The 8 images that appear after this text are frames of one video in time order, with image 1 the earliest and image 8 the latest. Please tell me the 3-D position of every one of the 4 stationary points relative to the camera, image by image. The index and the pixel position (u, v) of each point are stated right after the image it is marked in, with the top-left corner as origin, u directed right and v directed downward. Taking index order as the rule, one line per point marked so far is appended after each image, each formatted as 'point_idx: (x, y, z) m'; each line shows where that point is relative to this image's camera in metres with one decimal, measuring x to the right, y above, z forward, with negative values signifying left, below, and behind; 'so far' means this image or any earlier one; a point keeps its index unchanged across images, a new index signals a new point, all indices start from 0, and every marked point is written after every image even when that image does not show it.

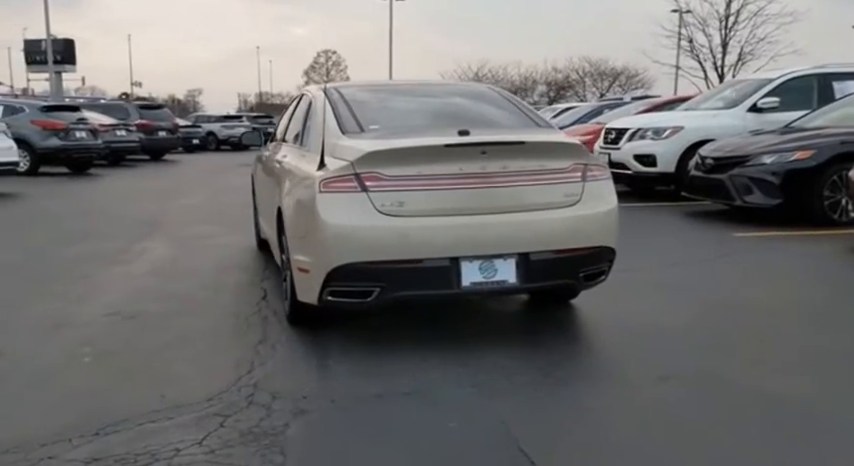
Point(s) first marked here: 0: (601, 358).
0: (+0.9, -0.7, +3.7) m
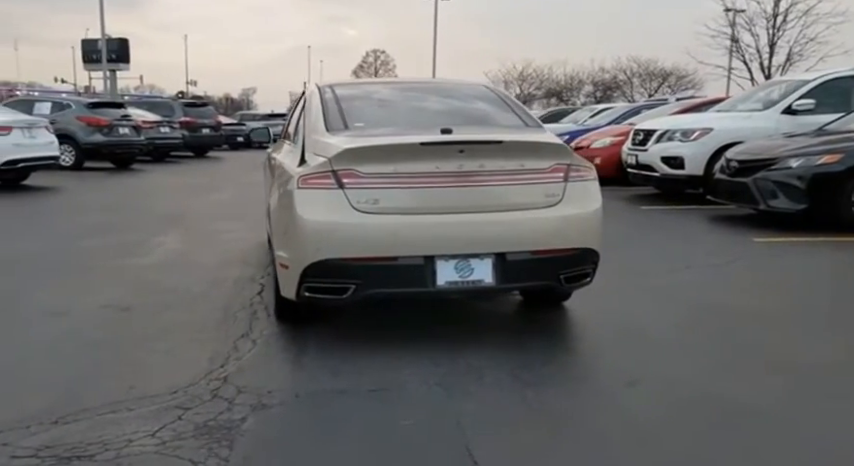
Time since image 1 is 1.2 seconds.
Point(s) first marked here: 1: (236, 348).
0: (+0.8, -0.7, +3.7) m
1: (-1.0, -0.6, +3.8) m
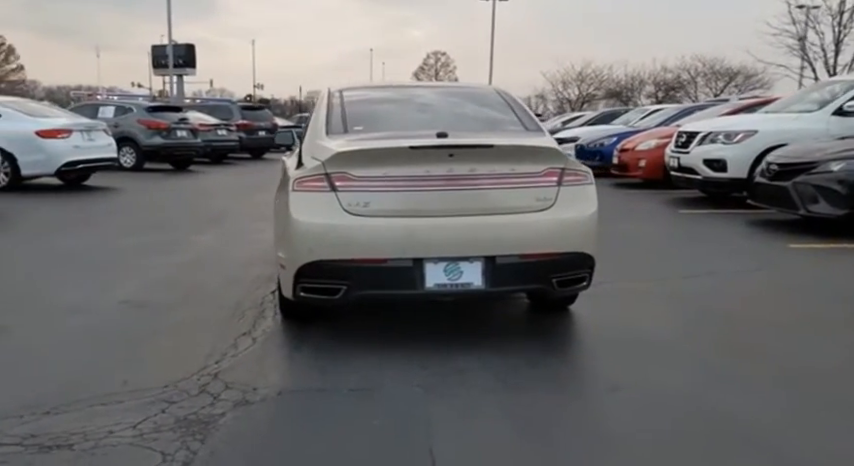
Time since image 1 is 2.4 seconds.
0: (+0.7, -0.7, +3.7) m
1: (-1.1, -0.6, +3.9) m
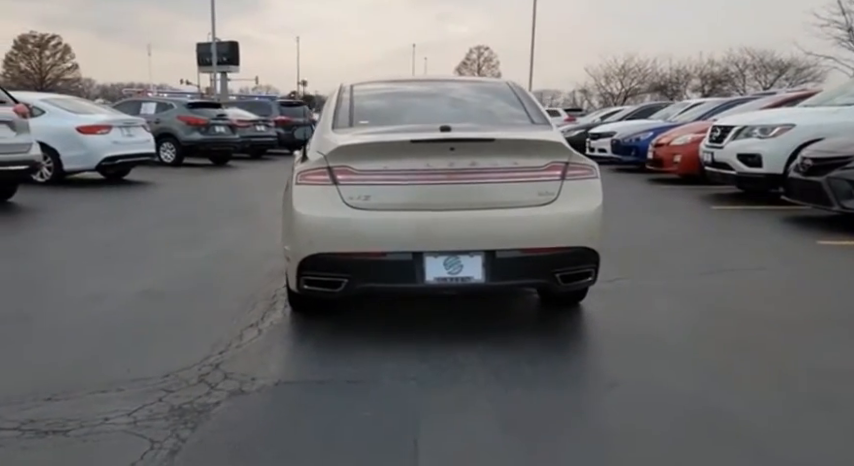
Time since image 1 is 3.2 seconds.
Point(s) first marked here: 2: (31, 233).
0: (+0.7, -0.7, +3.6) m
1: (-1.0, -0.6, +3.9) m
2: (-4.8, 0.0, +8.7) m
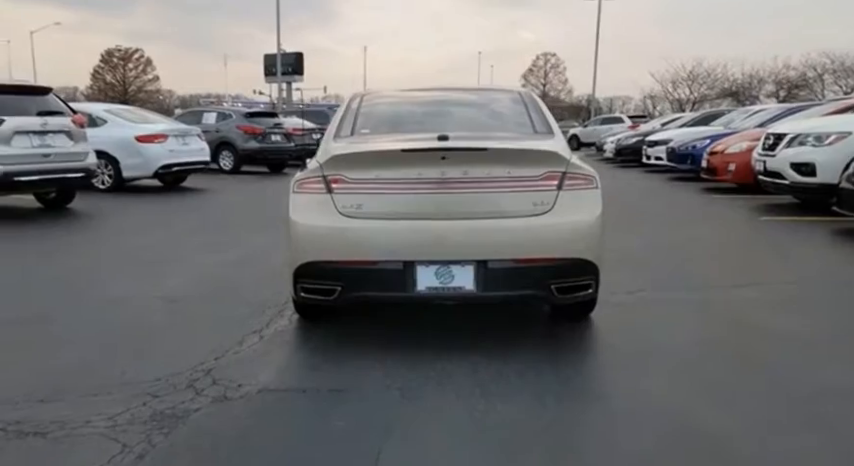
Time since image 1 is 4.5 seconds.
0: (+0.7, -0.7, +3.5) m
1: (-1.0, -0.6, +4.0) m
2: (-4.4, 0.0, +9.1) m
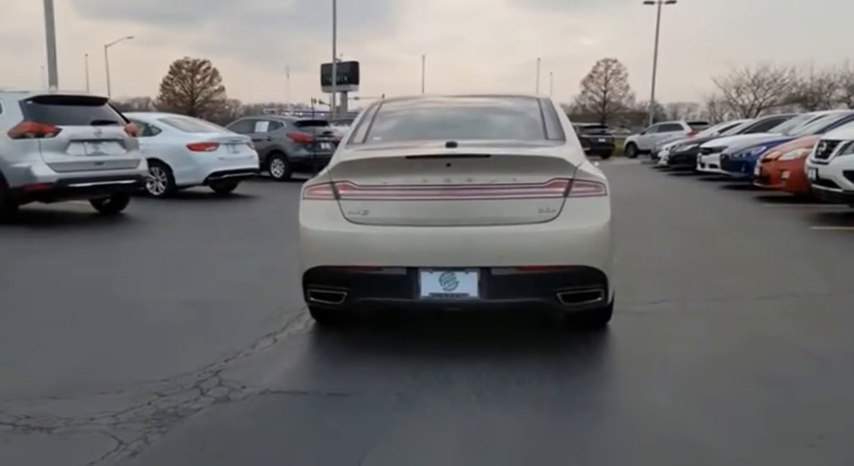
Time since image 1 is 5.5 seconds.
0: (+0.7, -0.7, +3.5) m
1: (-1.0, -0.6, +4.1) m
2: (-4.0, -0.1, +9.4) m
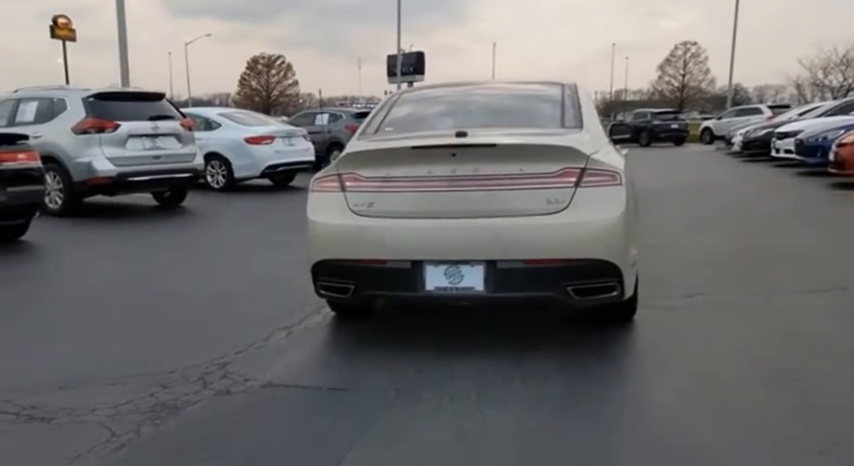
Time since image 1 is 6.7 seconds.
0: (+0.7, -0.7, +3.3) m
1: (-0.9, -0.6, +4.1) m
2: (-3.4, 0.0, +9.6) m
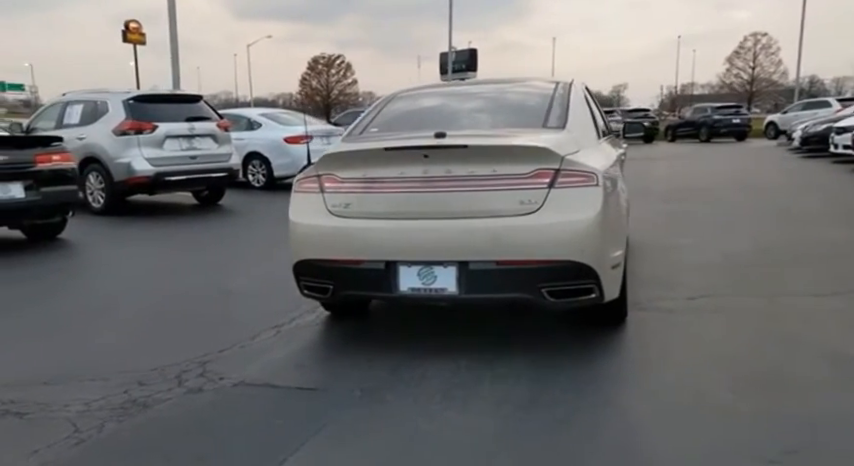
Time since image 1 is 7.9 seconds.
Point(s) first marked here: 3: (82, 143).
0: (+0.6, -0.7, +3.3) m
1: (-1.0, -0.6, +4.1) m
2: (-3.1, 0.0, +9.8) m
3: (-5.0, +1.3, +10.2) m
